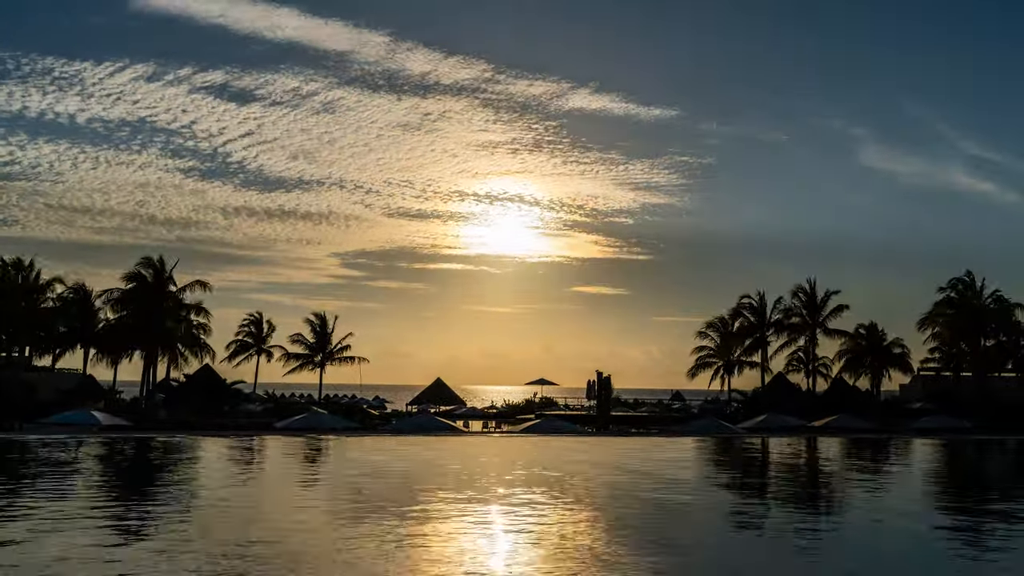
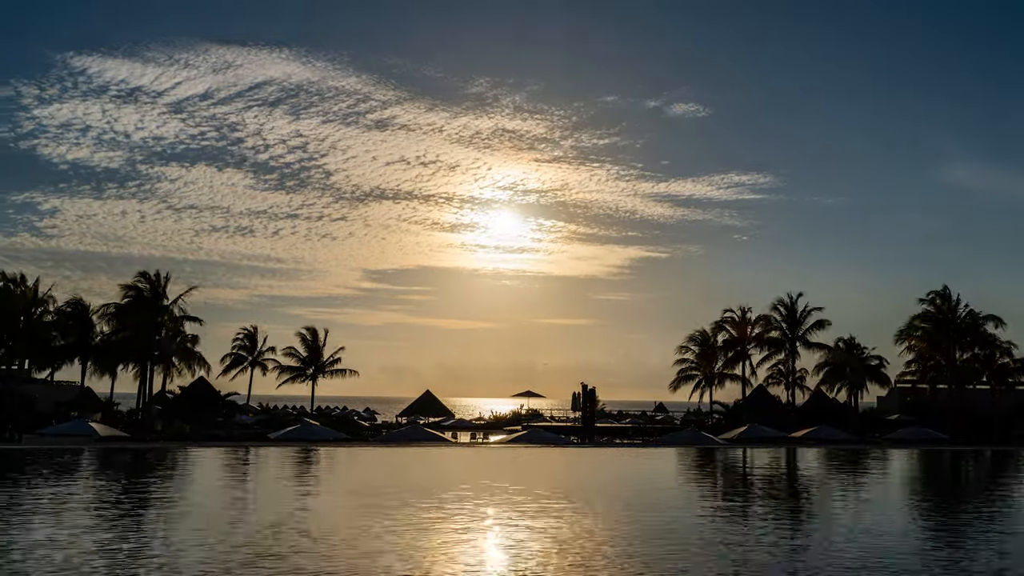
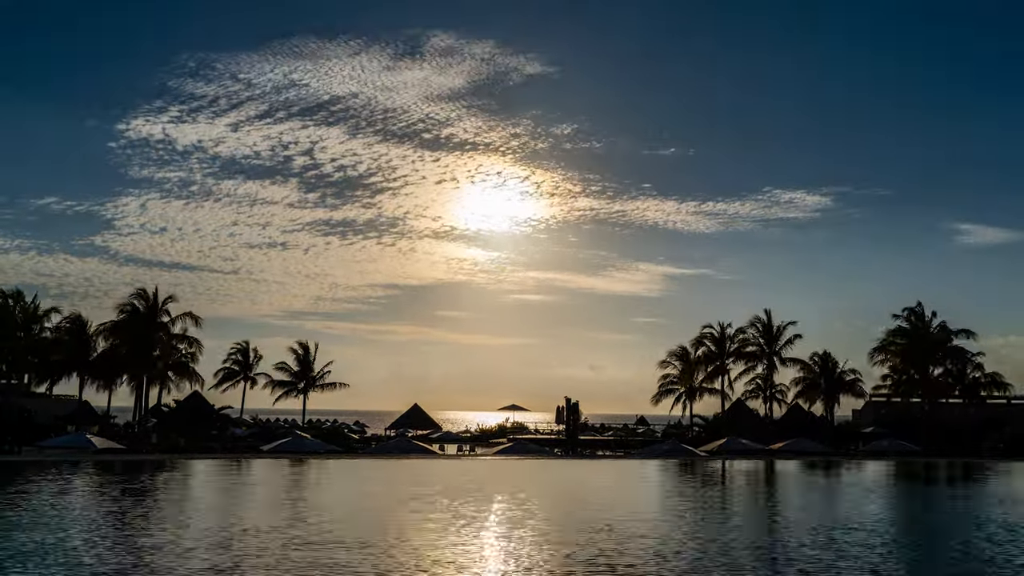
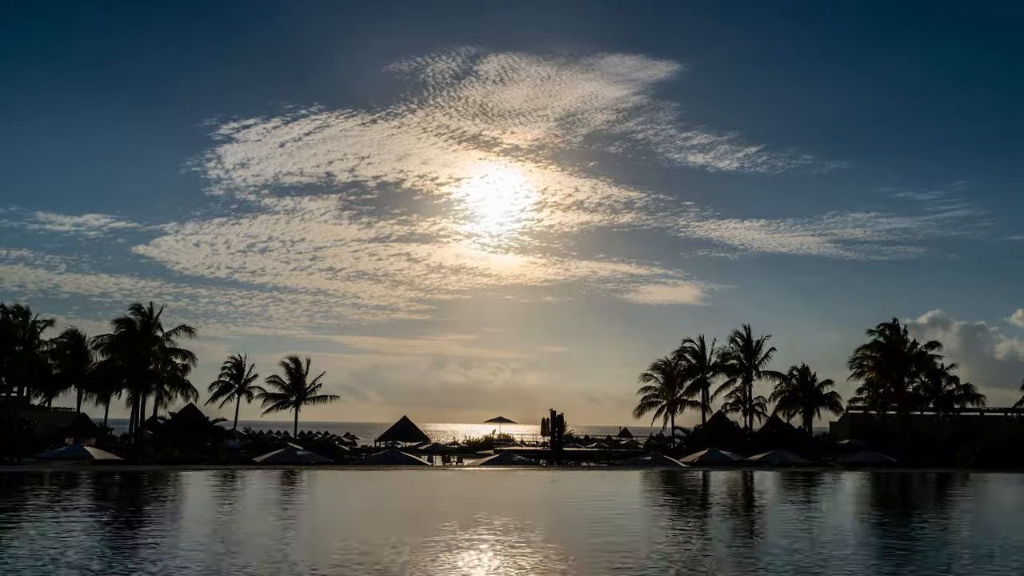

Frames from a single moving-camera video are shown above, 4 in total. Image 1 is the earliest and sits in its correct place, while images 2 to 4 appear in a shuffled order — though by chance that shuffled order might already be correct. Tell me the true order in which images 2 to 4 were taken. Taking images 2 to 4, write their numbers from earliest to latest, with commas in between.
2, 3, 4
